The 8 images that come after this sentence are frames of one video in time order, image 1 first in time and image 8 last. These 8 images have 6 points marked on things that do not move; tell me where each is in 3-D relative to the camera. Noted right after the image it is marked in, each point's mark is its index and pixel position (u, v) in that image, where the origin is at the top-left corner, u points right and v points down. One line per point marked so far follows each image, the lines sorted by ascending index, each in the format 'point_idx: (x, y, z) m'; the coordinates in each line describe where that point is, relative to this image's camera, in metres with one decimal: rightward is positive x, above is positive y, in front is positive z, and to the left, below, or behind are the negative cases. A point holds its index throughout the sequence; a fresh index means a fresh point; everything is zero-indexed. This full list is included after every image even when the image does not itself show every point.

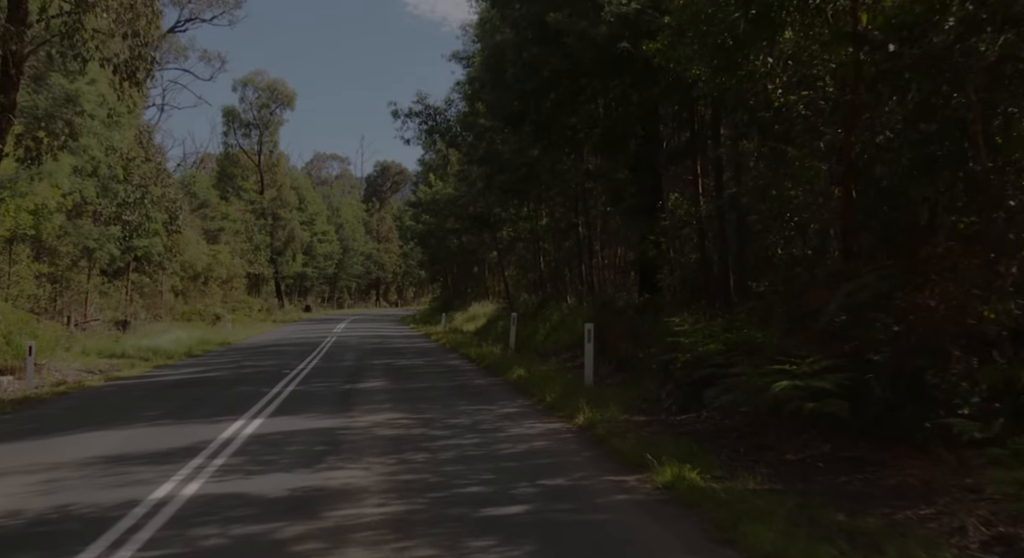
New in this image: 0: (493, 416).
0: (-0.2, -1.9, +12.0) m
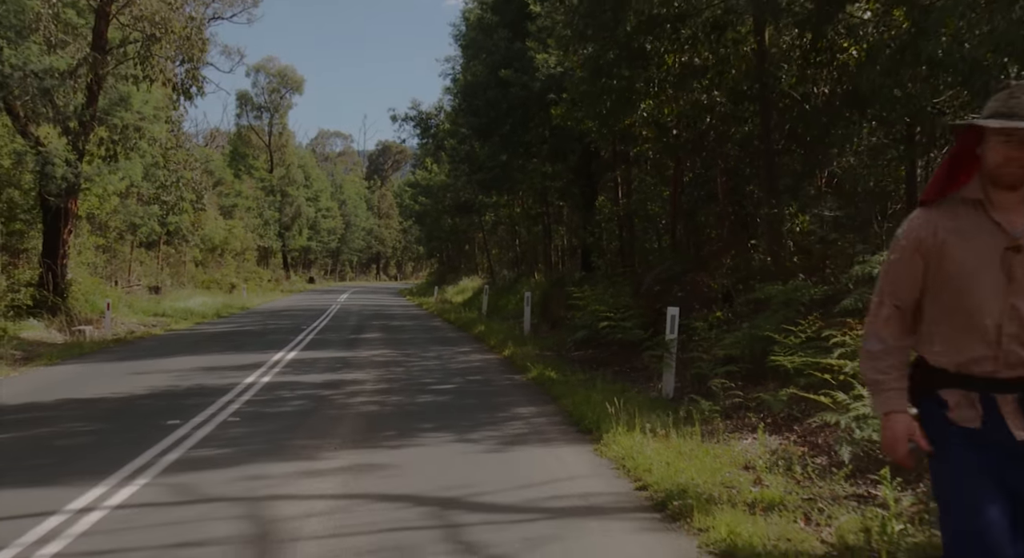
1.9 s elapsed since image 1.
0: (-1.2, -1.5, +17.9) m
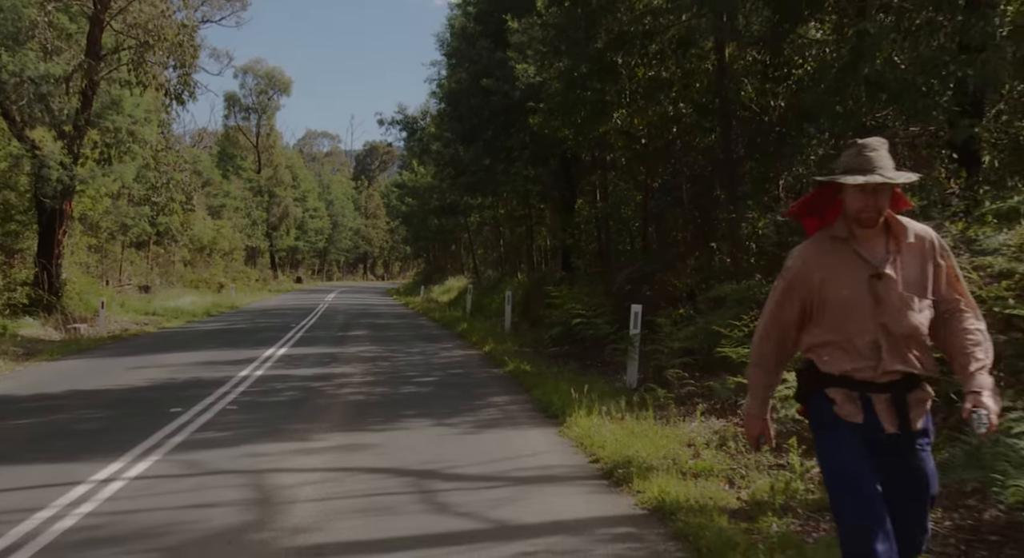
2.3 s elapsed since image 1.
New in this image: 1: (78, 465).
0: (-1.7, -1.5, +18.8) m
1: (-3.8, -1.7, +7.5) m
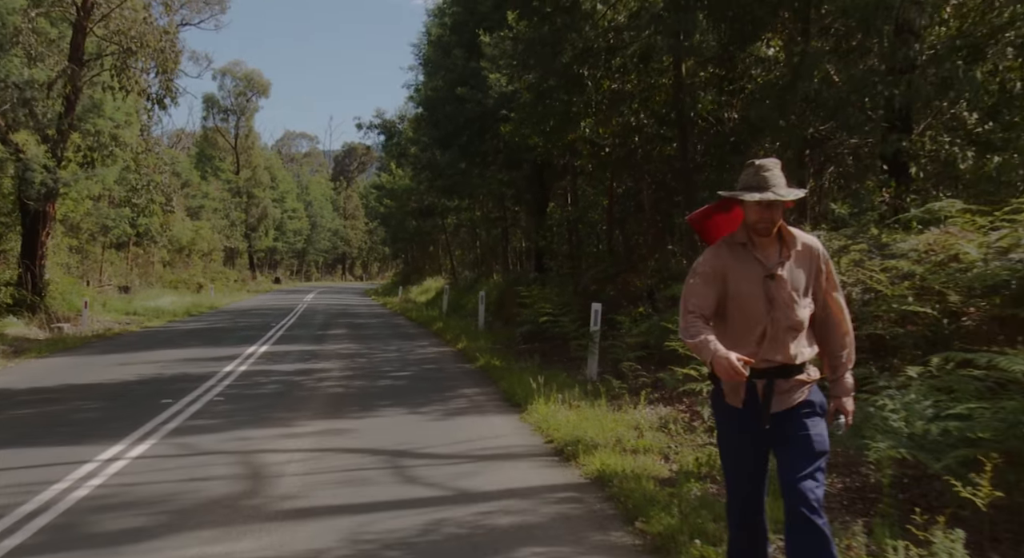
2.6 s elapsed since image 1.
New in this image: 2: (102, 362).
0: (-2.3, -1.5, +19.7) m
1: (-4.2, -1.7, +8.3) m
2: (-8.0, -1.6, +16.6) m
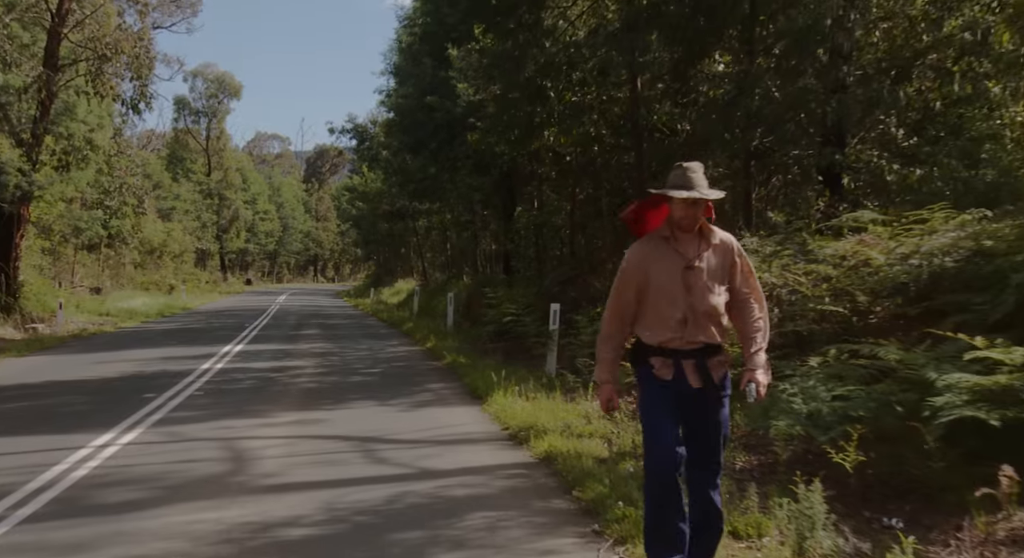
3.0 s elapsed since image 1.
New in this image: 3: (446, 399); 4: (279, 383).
0: (-3.1, -1.6, +20.4) m
1: (-4.6, -1.7, +9.0) m
2: (-8.7, -1.6, +17.2) m
3: (-0.9, -1.6, +11.4) m
4: (-3.7, -1.7, +13.6) m
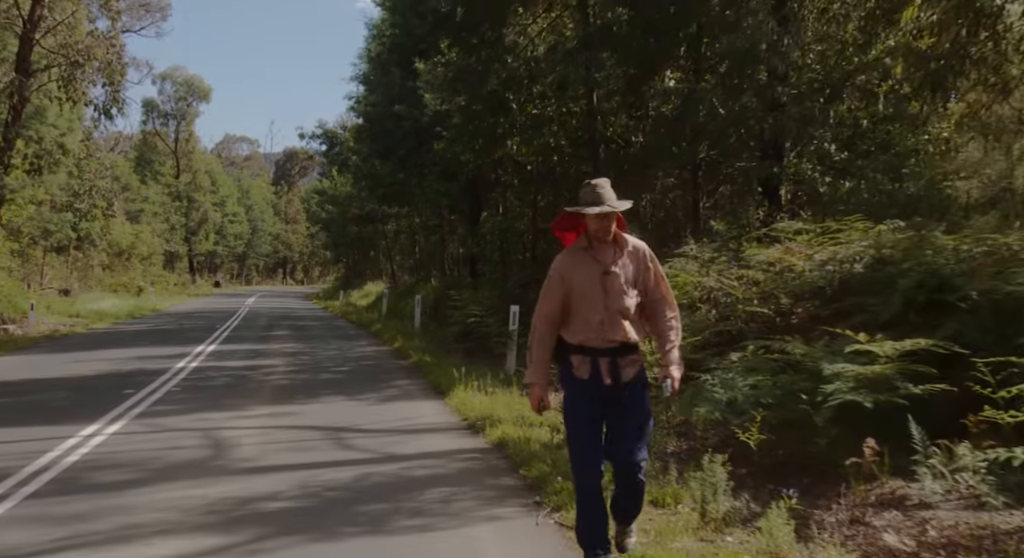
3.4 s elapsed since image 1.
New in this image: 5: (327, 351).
0: (-4.0, -1.6, +21.1) m
1: (-5.1, -1.7, +9.7) m
2: (-9.5, -1.7, +17.7) m
3: (-1.5, -1.6, +12.2) m
4: (-4.4, -1.7, +14.3) m
5: (-4.3, -1.7, +19.8) m
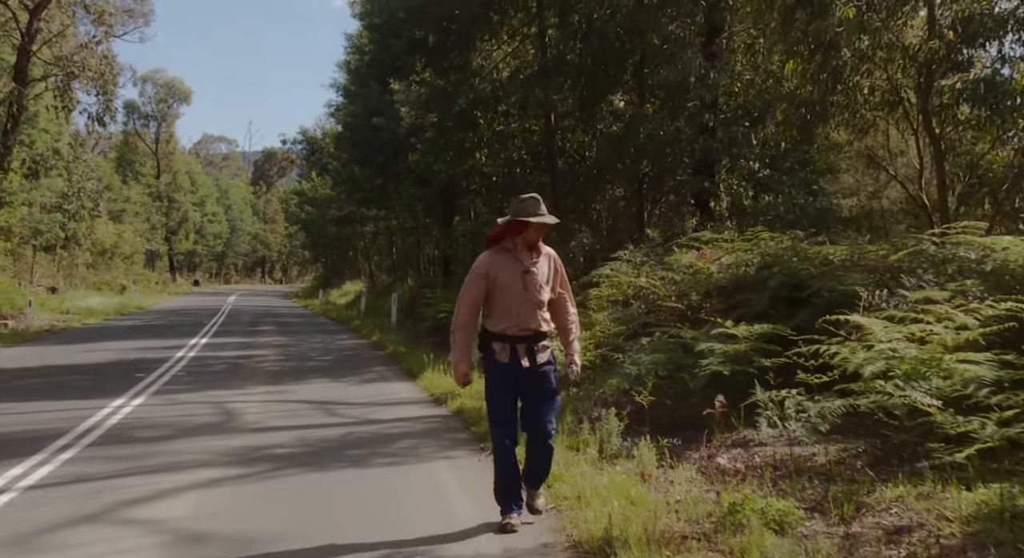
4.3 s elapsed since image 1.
0: (-4.8, -1.6, +23.0) m
1: (-5.7, -1.7, +11.5) m
2: (-10.2, -1.6, +19.4) m
3: (-2.1, -1.6, +14.1) m
4: (-5.0, -1.7, +16.1) m
5: (-5.1, -1.7, +21.6) m
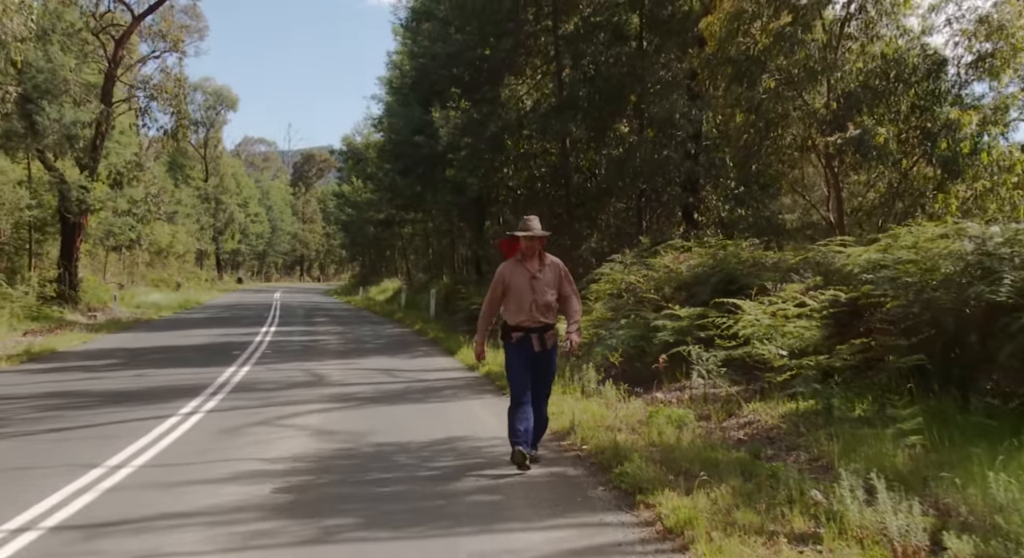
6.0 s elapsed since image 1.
0: (-4.1, -1.5, +26.7) m
1: (-5.4, -1.6, +15.3) m
2: (-9.6, -1.6, +23.4) m
3: (-1.7, -1.6, +17.8) m
4: (-4.6, -1.6, +19.9) m
5: (-4.5, -1.6, +25.4) m
